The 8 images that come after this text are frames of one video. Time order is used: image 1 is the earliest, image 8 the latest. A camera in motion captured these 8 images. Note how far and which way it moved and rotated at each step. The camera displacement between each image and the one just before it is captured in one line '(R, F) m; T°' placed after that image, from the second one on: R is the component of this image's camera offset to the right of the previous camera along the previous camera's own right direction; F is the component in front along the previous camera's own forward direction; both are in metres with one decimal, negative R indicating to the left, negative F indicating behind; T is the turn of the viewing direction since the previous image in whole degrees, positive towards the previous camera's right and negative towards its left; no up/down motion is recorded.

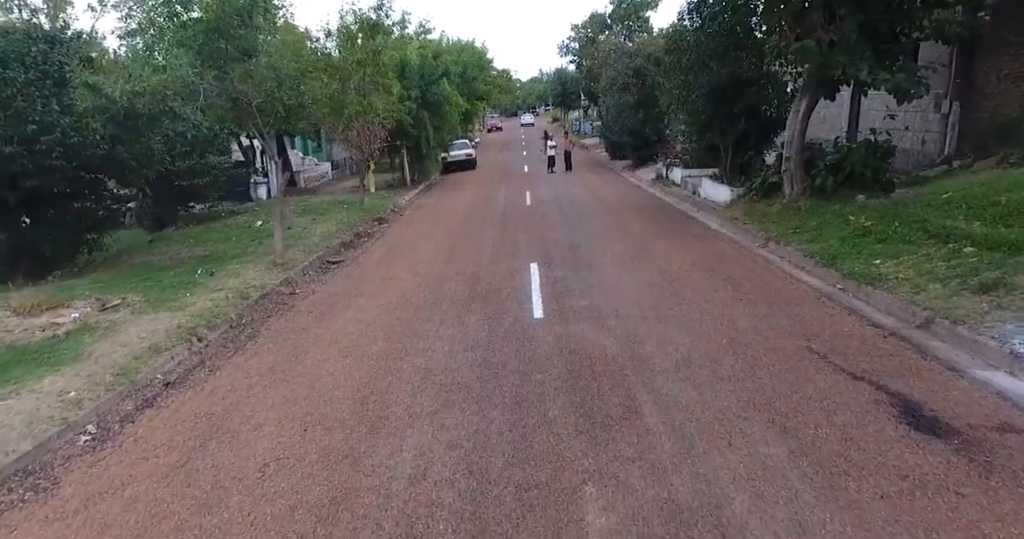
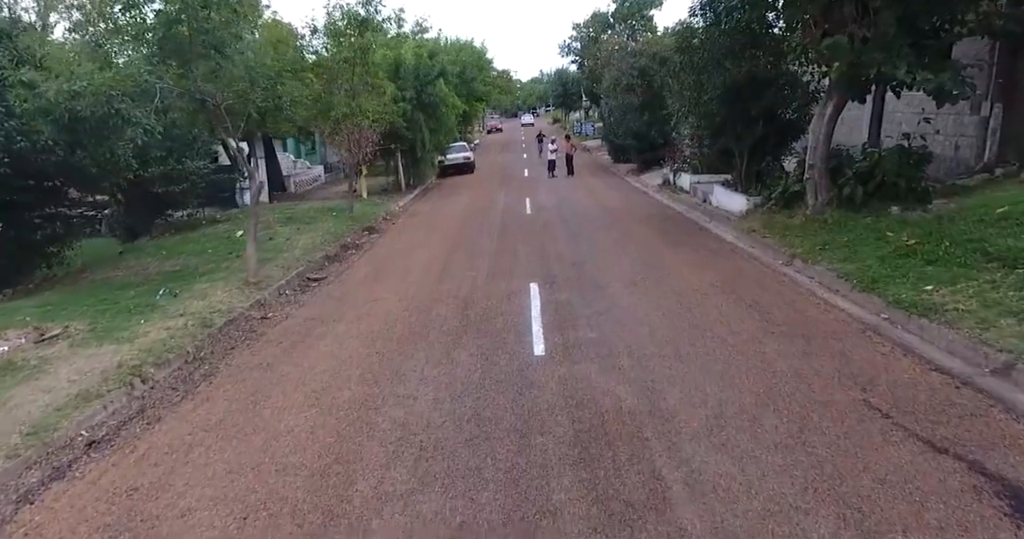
(0.0, +1.0) m; 0°
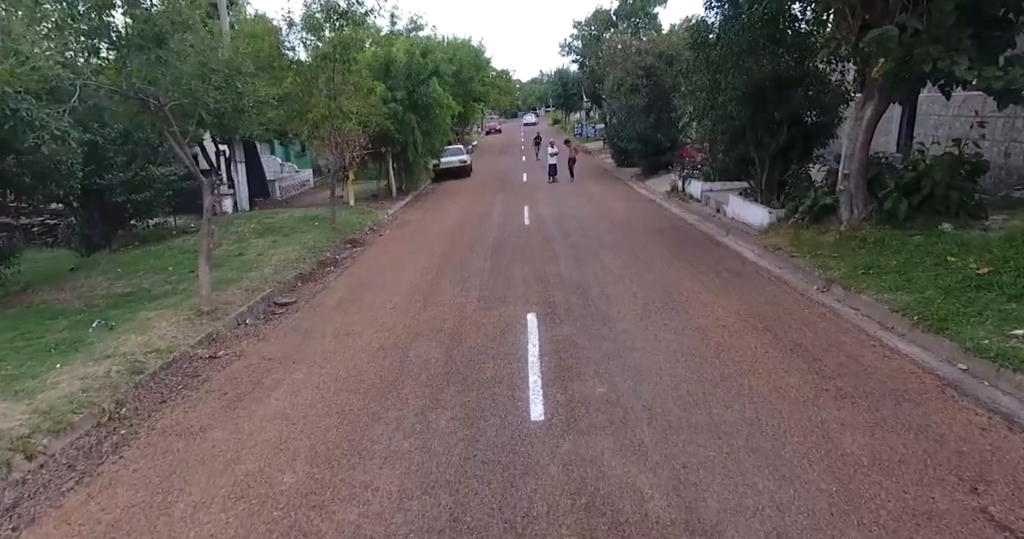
(+0.1, +1.3) m; 0°
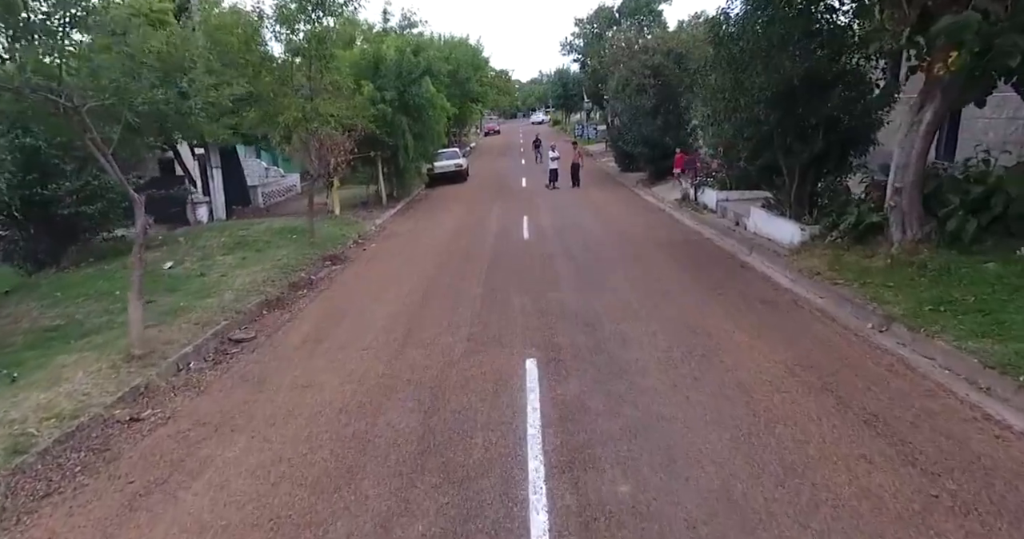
(0.0, +1.5) m; 0°
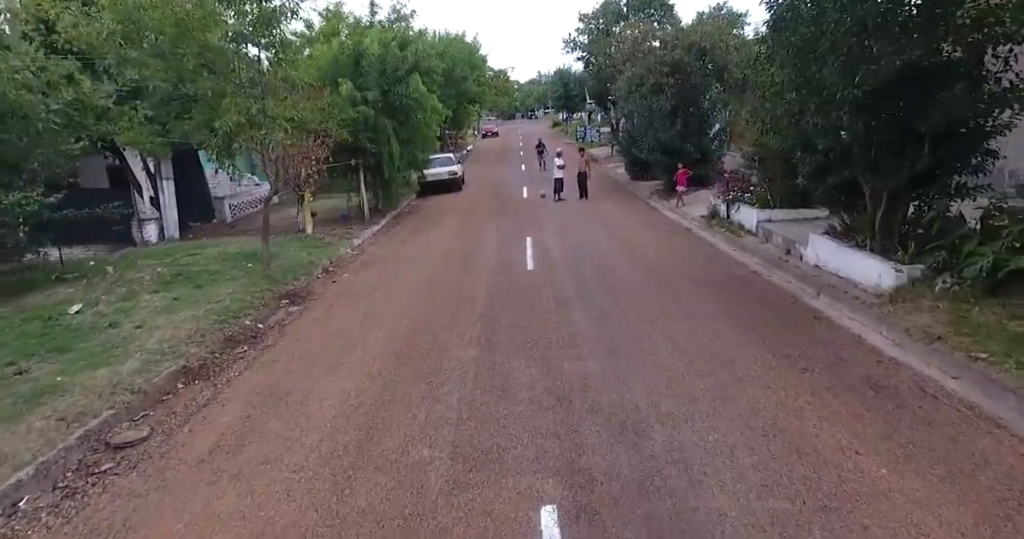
(-0.1, +2.6) m; 0°
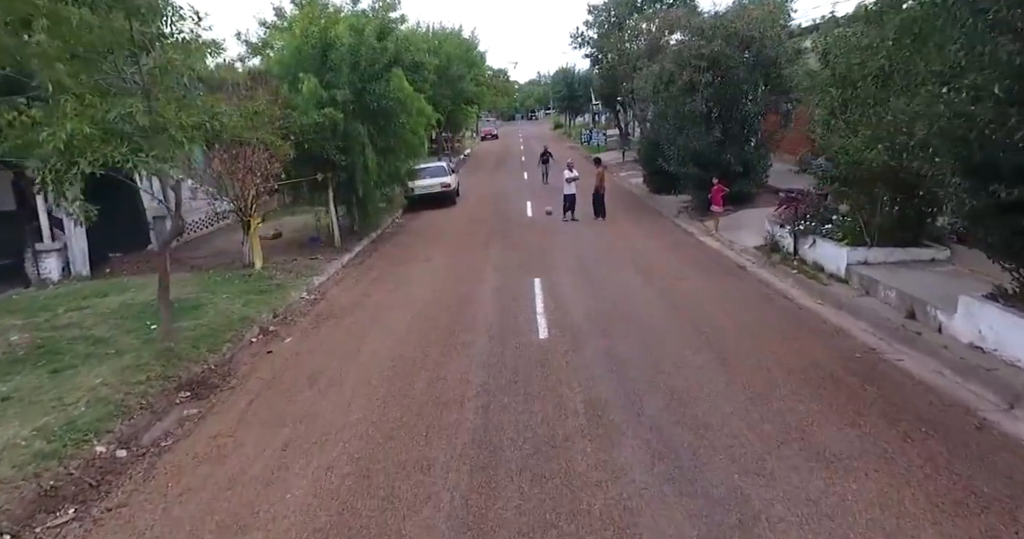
(-0.1, +3.5) m; 0°
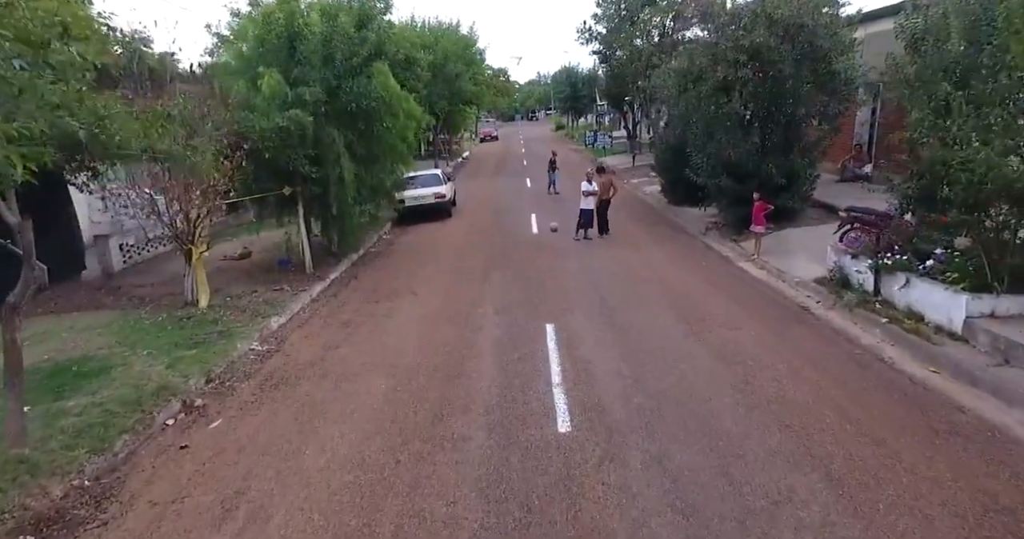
(-0.1, +2.6) m; 0°
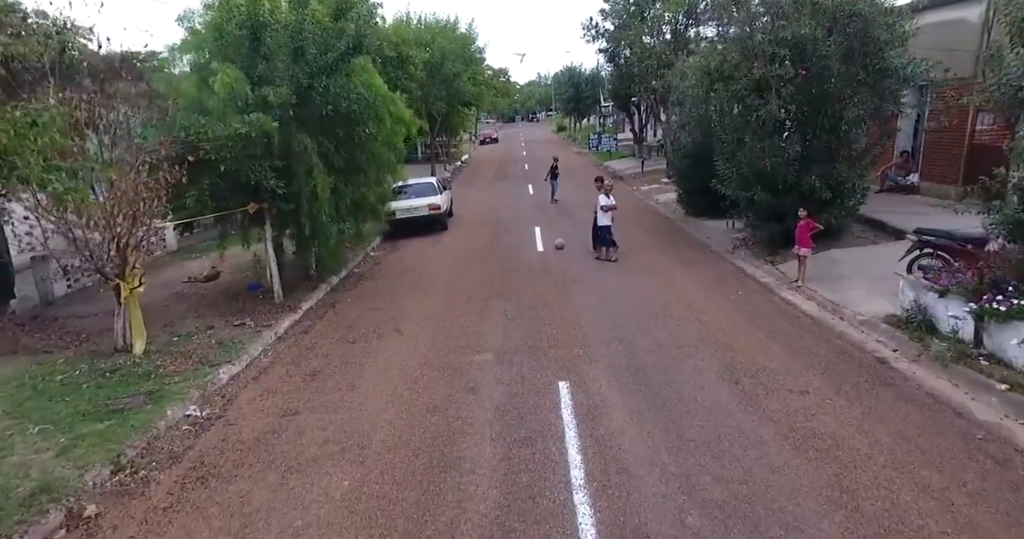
(0.0, +2.0) m; 0°
